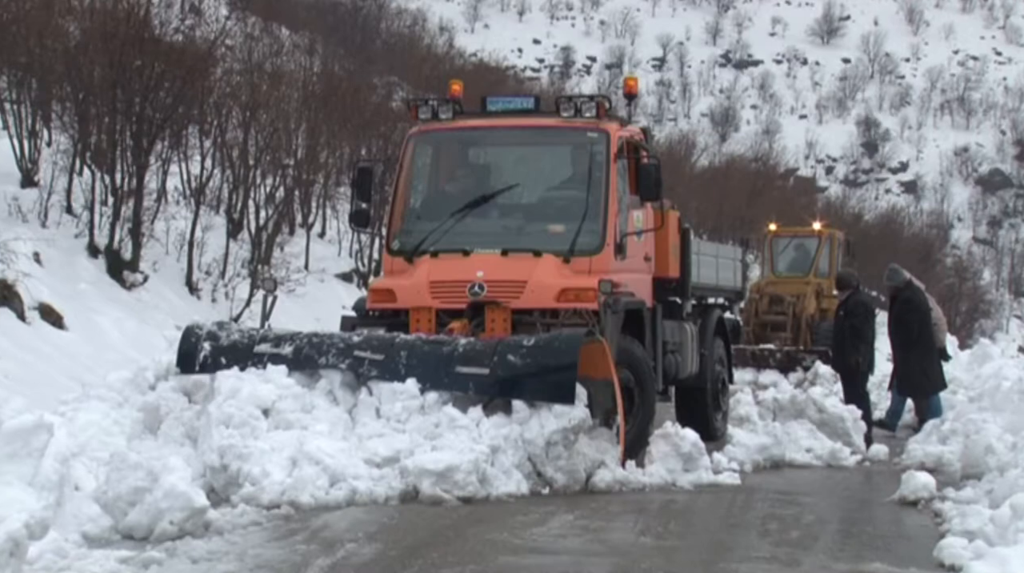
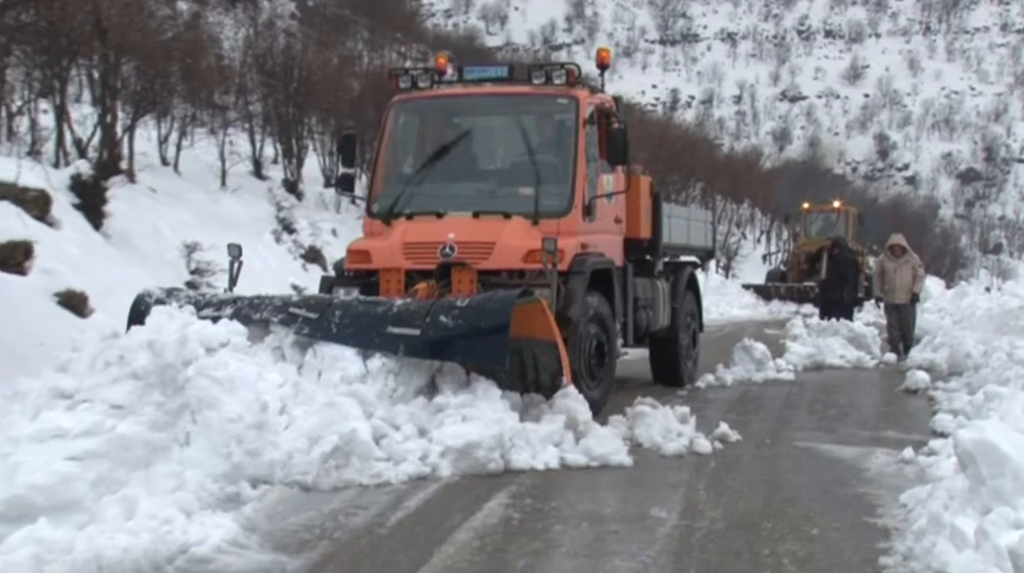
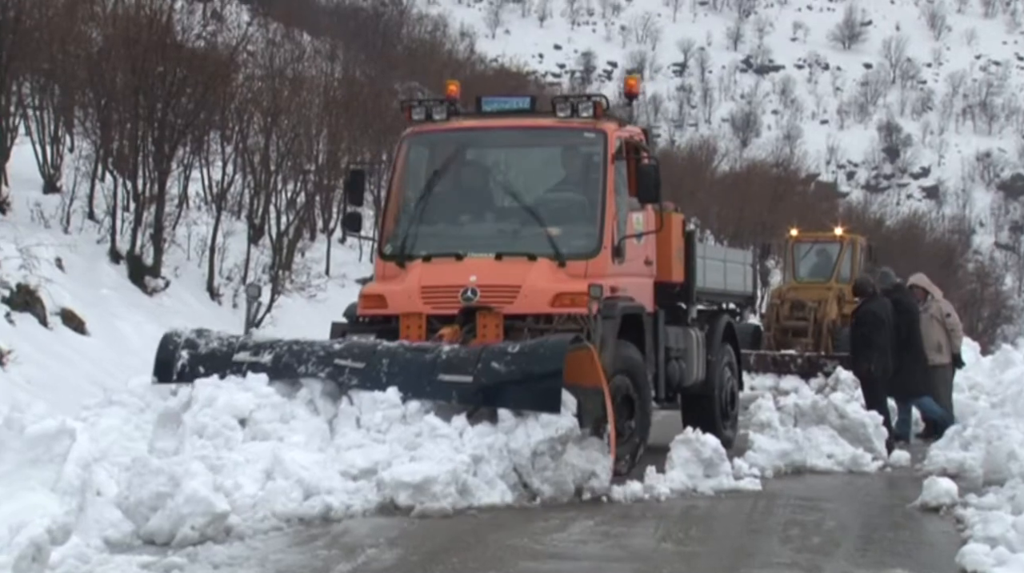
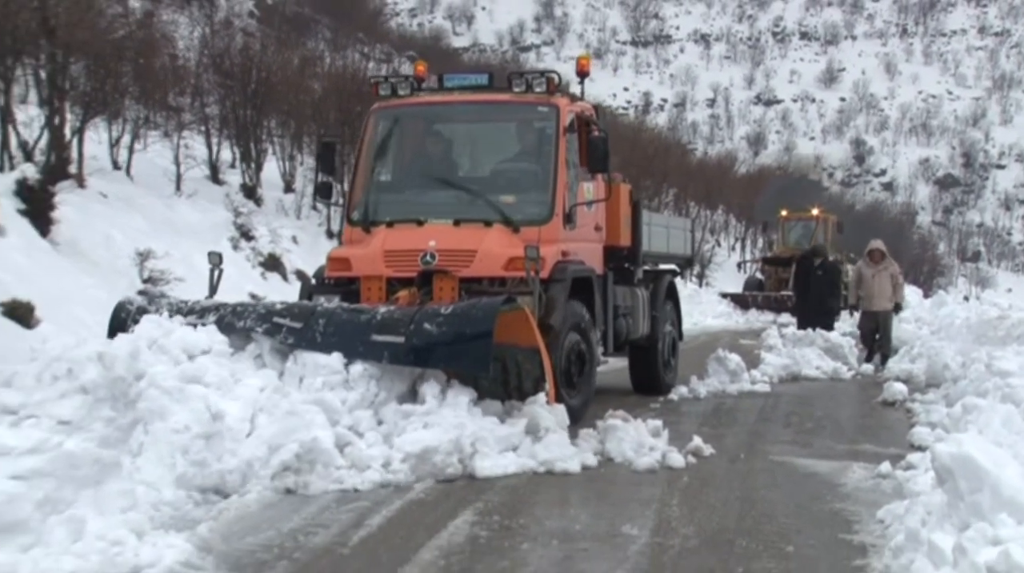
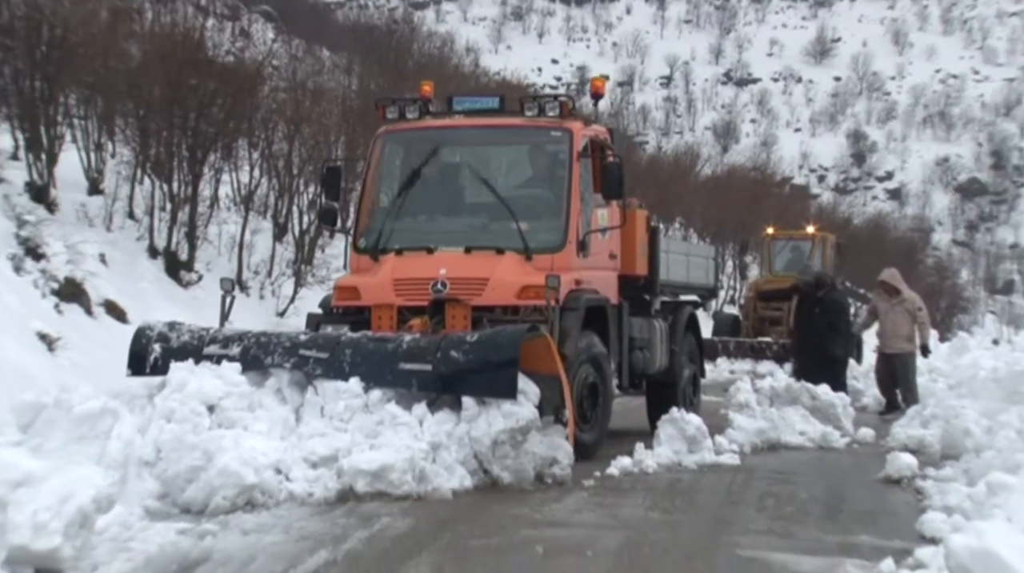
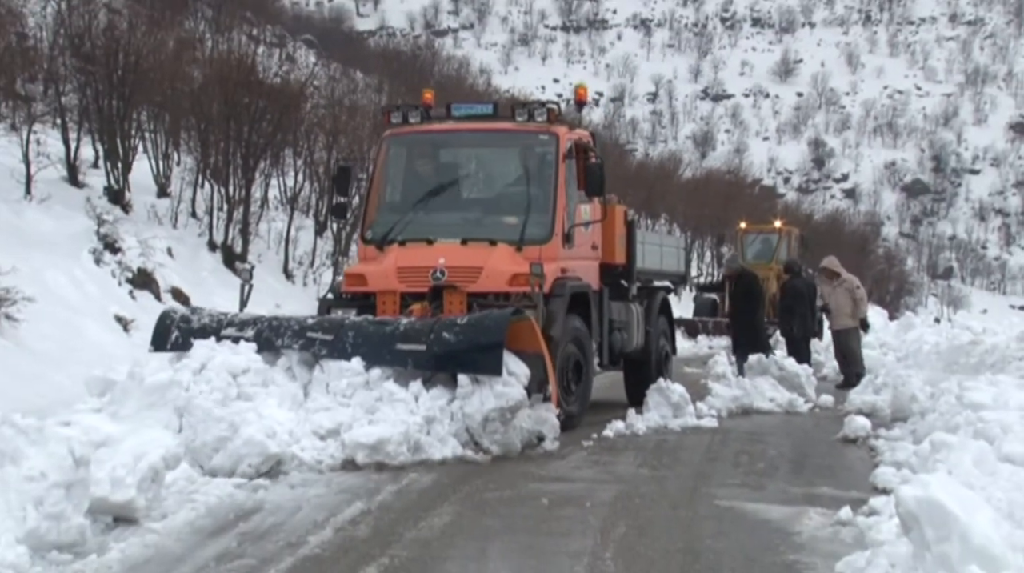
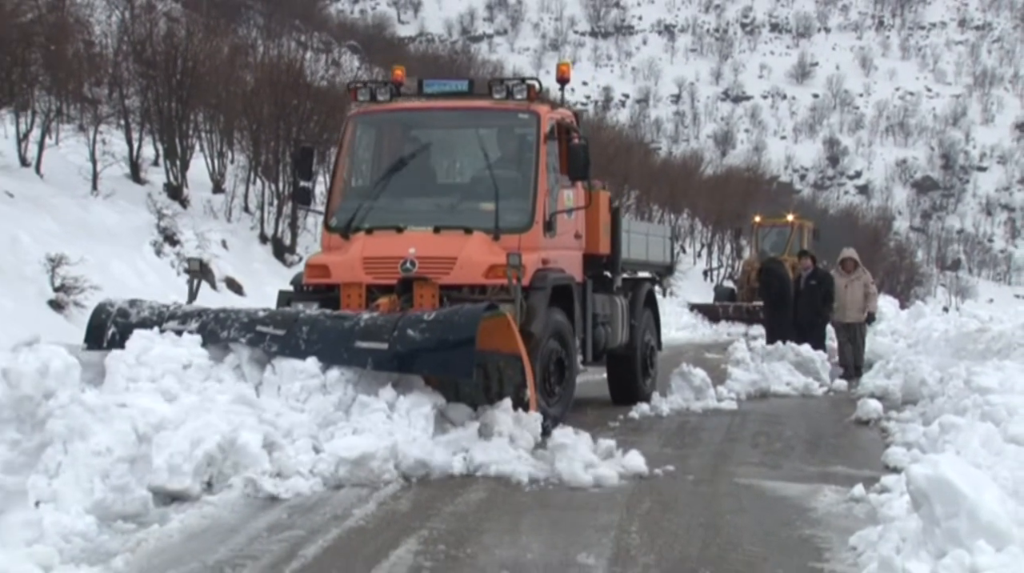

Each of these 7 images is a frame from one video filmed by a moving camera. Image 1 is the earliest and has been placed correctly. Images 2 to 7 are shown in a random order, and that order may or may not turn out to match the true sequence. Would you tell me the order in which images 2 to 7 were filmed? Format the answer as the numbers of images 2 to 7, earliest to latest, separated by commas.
3, 5, 6, 7, 4, 2
